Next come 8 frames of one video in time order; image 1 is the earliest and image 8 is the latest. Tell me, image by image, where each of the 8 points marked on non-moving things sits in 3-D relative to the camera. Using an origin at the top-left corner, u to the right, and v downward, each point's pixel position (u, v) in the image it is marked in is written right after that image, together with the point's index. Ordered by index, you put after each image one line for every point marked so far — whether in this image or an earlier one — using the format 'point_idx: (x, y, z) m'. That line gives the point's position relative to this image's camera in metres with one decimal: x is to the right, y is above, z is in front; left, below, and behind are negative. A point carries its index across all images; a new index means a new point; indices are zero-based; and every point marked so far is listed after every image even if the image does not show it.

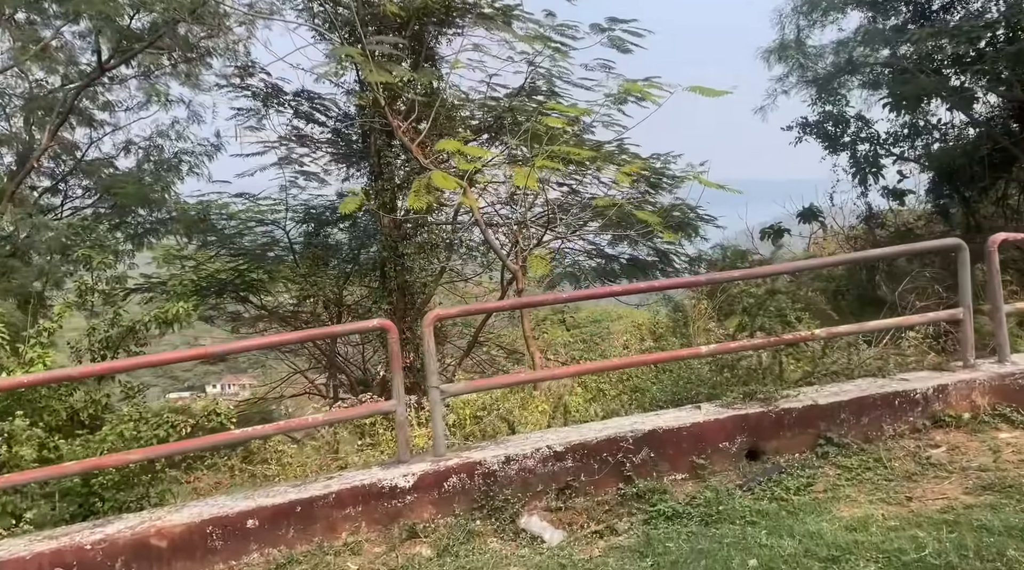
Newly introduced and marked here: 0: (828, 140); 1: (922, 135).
0: (+3.3, +1.5, +10.6) m
1: (+4.2, +1.5, +10.4) m
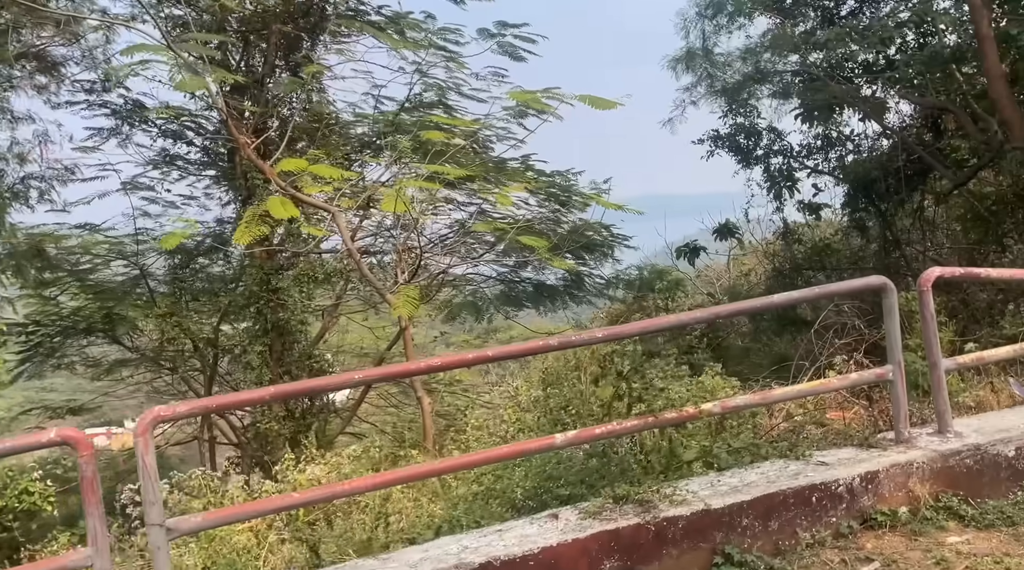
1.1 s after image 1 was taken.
0: (+2.2, +1.3, +10.2) m
1: (+3.2, +1.4, +10.0) m
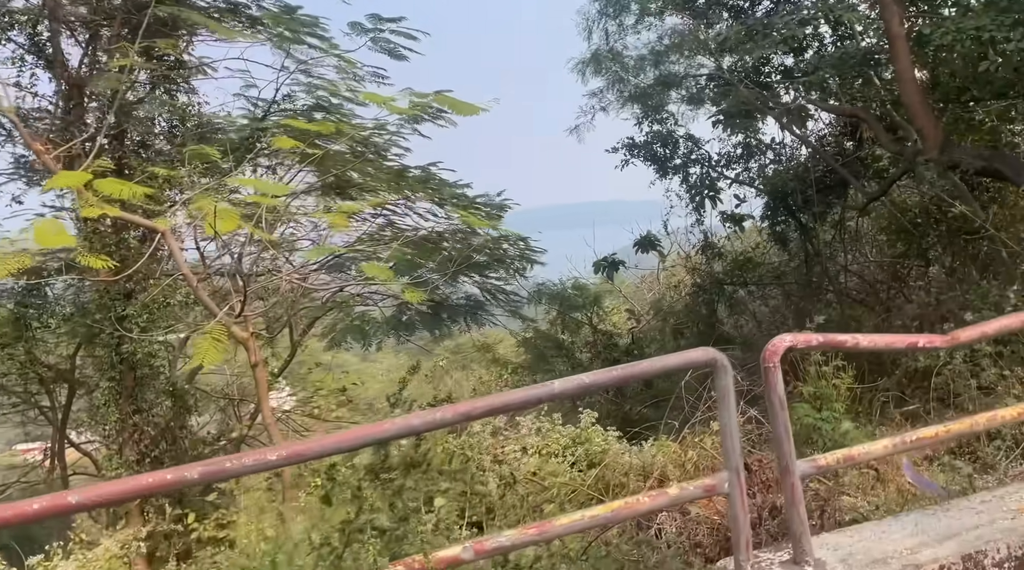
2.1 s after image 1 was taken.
0: (+1.3, +1.2, +9.7) m
1: (+2.3, +1.2, +9.5) m
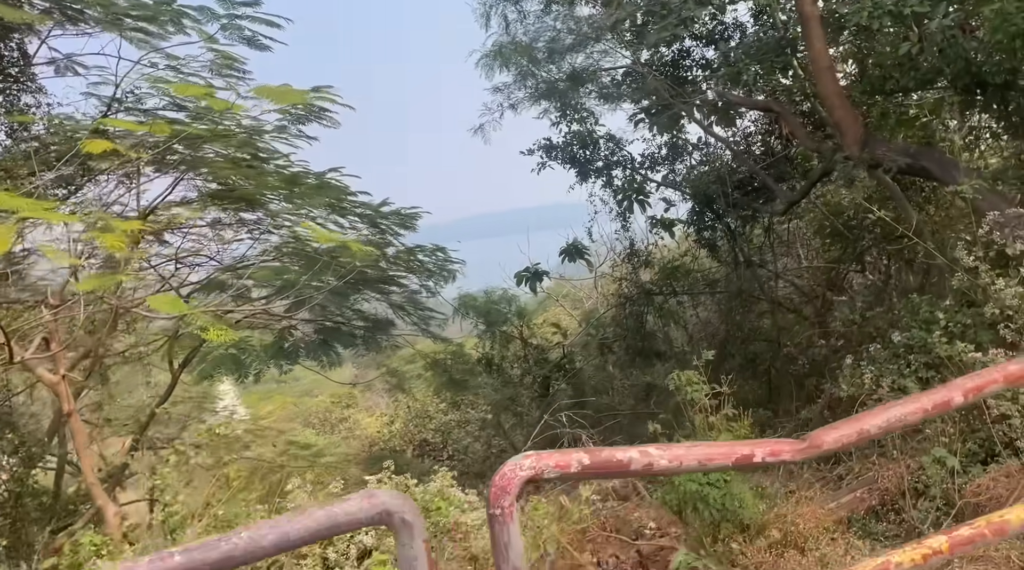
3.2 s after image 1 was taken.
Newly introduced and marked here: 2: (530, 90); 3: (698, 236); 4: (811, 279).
0: (+0.6, +1.1, +9.0) m
1: (+1.5, +1.1, +8.9) m
2: (+0.1, +1.7, +8.9) m
3: (+1.7, +0.4, +9.1) m
4: (+2.5, +0.1, +8.6) m
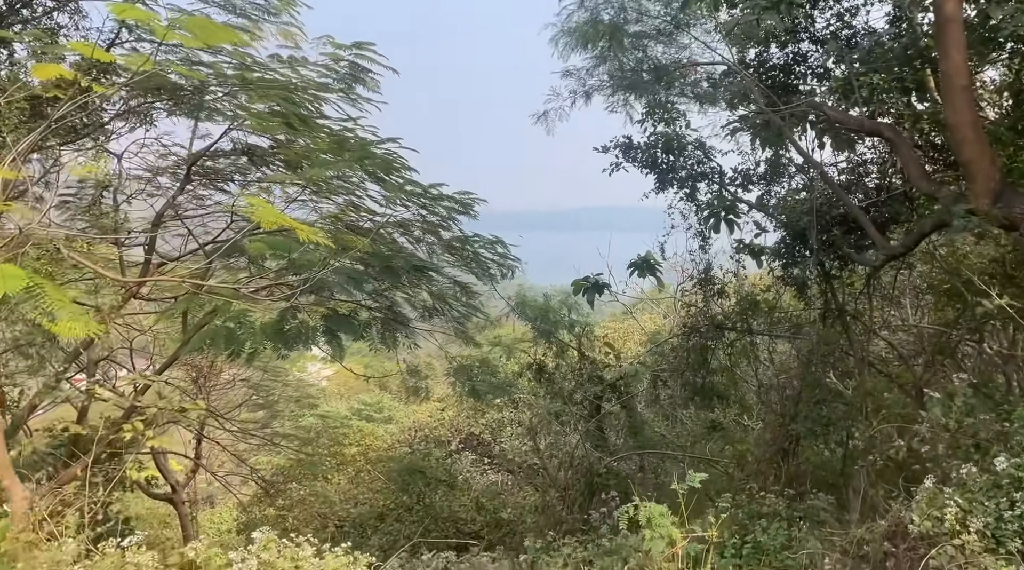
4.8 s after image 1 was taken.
0: (+1.1, +0.9, +7.9) m
1: (+2.0, +0.8, +7.8) m
2: (+0.8, +1.6, +7.9) m
3: (+2.2, +0.1, +7.9) m
4: (+2.9, -0.4, +7.4) m
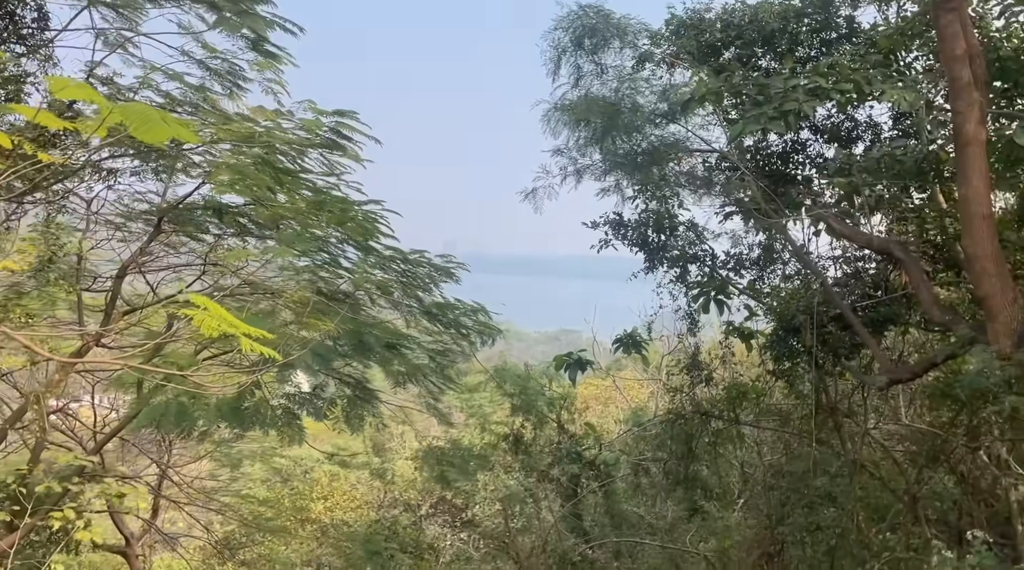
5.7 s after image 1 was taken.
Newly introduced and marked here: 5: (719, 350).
0: (+1.0, +0.3, +7.6) m
1: (+1.9, +0.2, +7.5) m
2: (+0.7, +1.0, +7.6) m
3: (+2.0, -0.6, +7.6) m
4: (+2.7, -1.1, +7.1) m
5: (+1.6, -0.5, +7.9) m
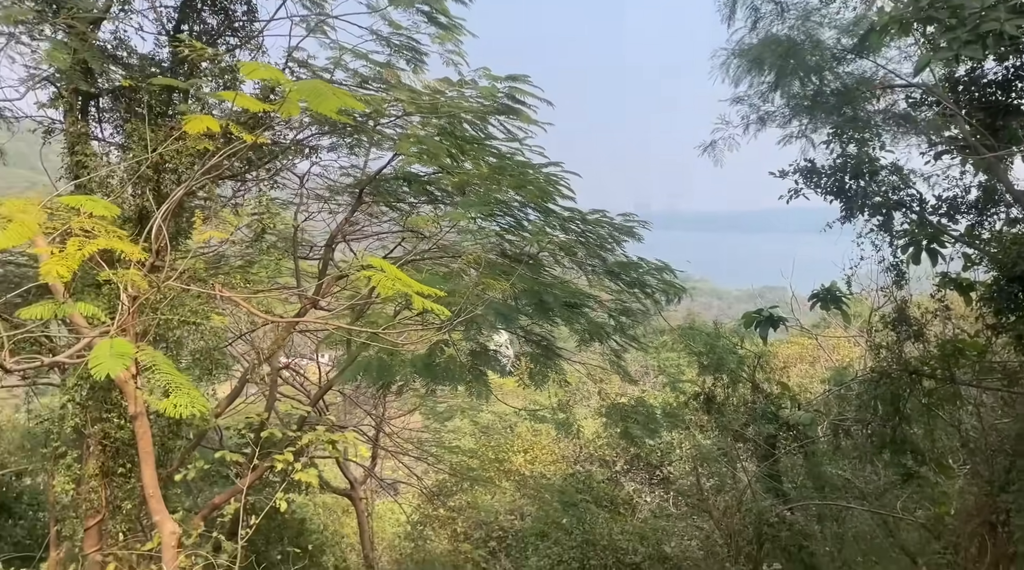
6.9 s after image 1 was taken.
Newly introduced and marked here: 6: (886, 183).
0: (+2.3, +0.6, +7.0) m
1: (+3.1, +0.5, +6.7) m
2: (+2.0, +1.3, +7.0) m
3: (+3.3, -0.2, +6.9) m
4: (+3.9, -0.7, +6.2) m
5: (+3.0, -0.1, +7.2) m
6: (+2.5, +0.7, +6.8) m
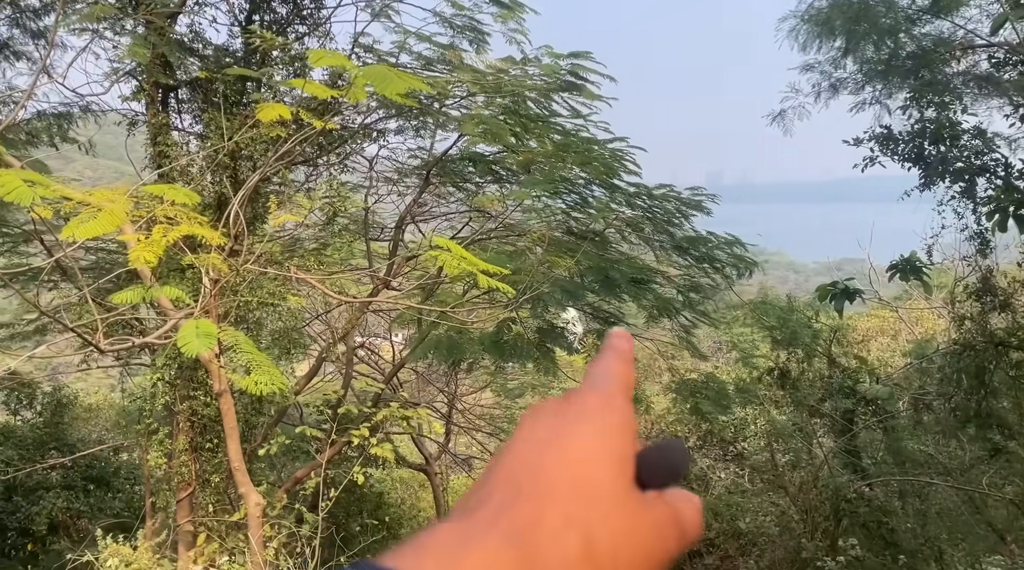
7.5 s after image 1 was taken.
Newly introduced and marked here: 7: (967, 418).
0: (+2.7, +0.8, +6.8) m
1: (+3.5, +0.7, +6.4) m
2: (+2.4, +1.5, +6.7) m
3: (+3.7, 0.0, +6.5) m
4: (+4.3, -0.5, +5.9) m
5: (+3.4, +0.1, +6.9) m
6: (+2.9, +0.9, +6.6) m
7: (+3.2, -0.9, +7.2) m
